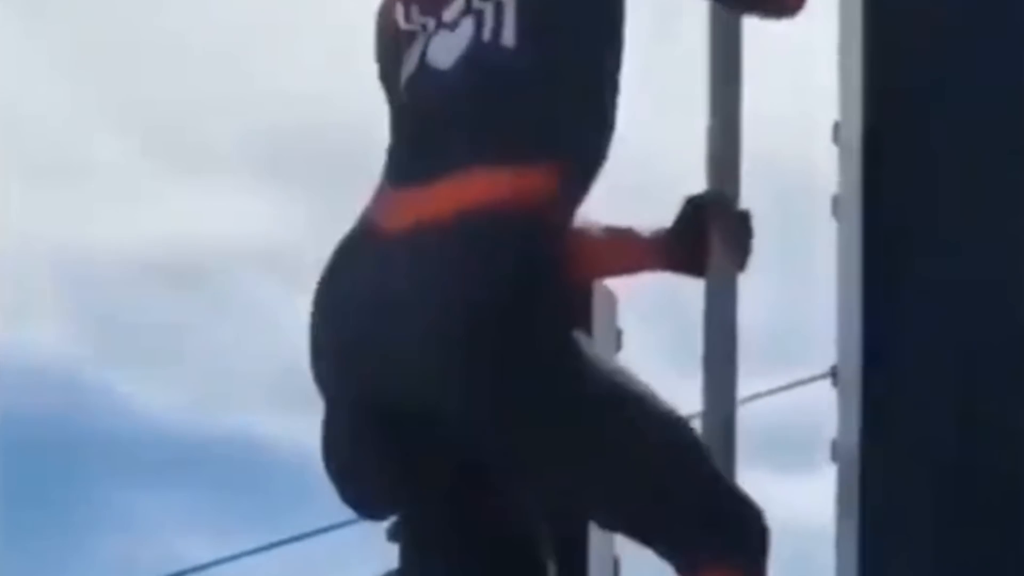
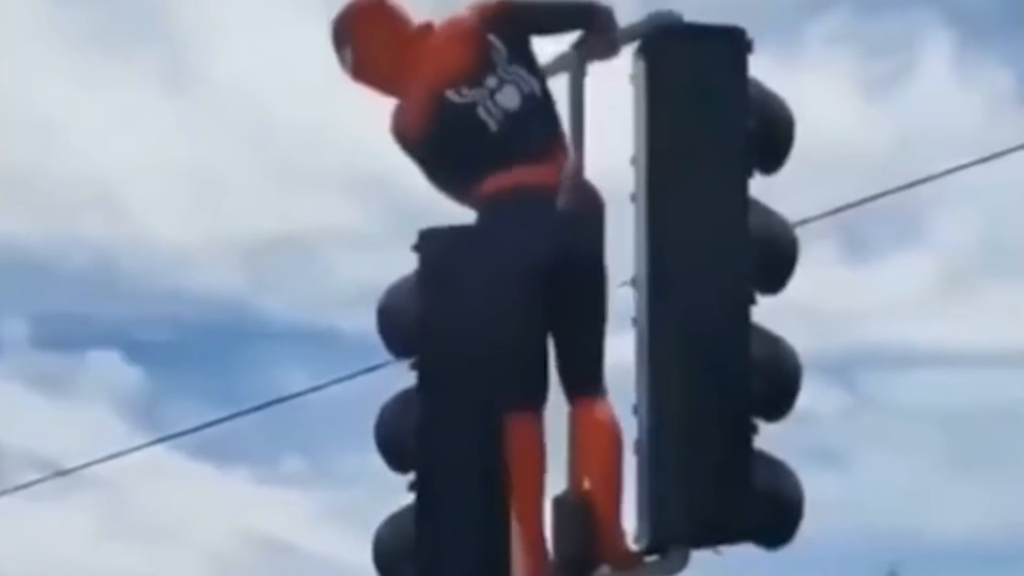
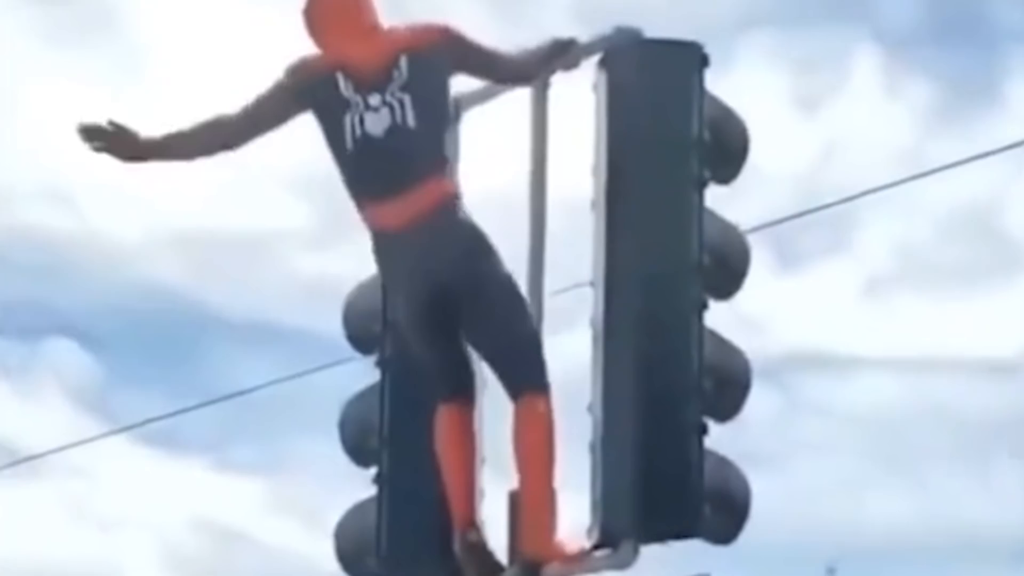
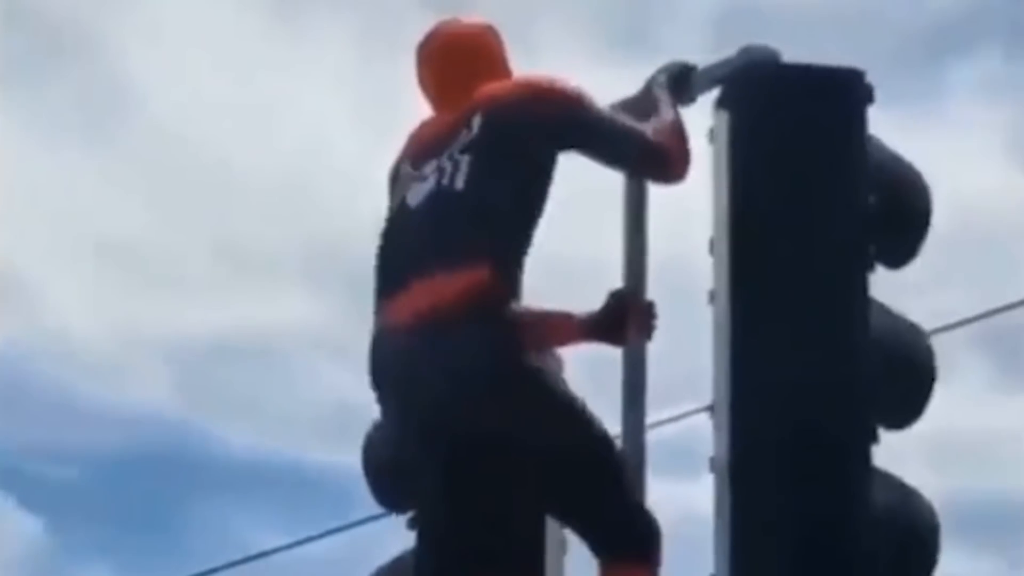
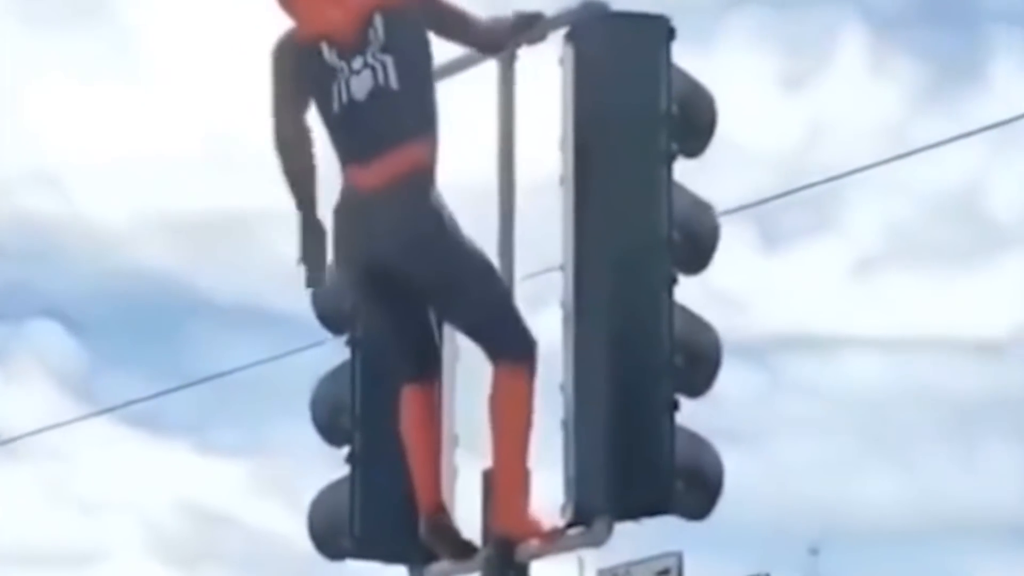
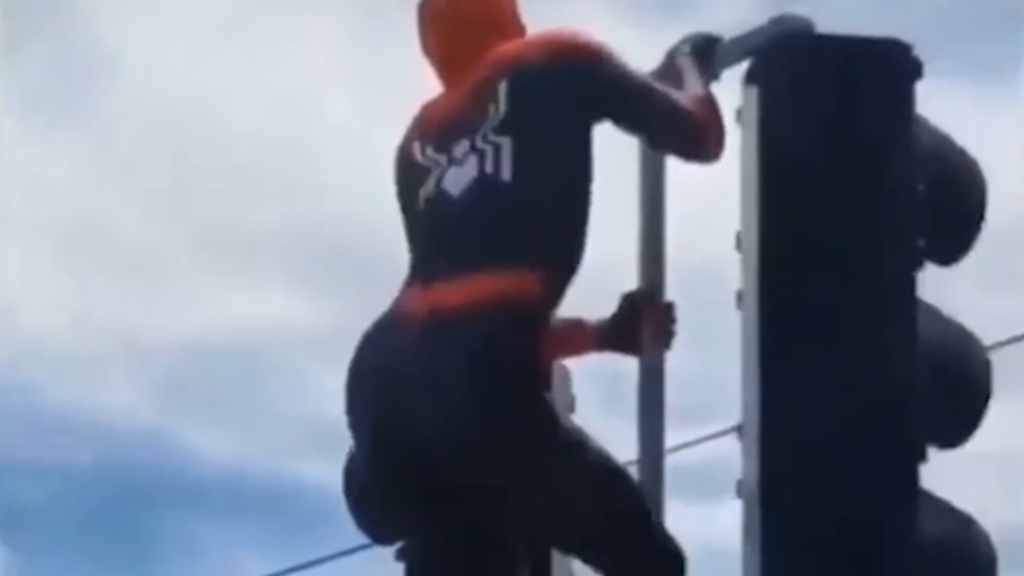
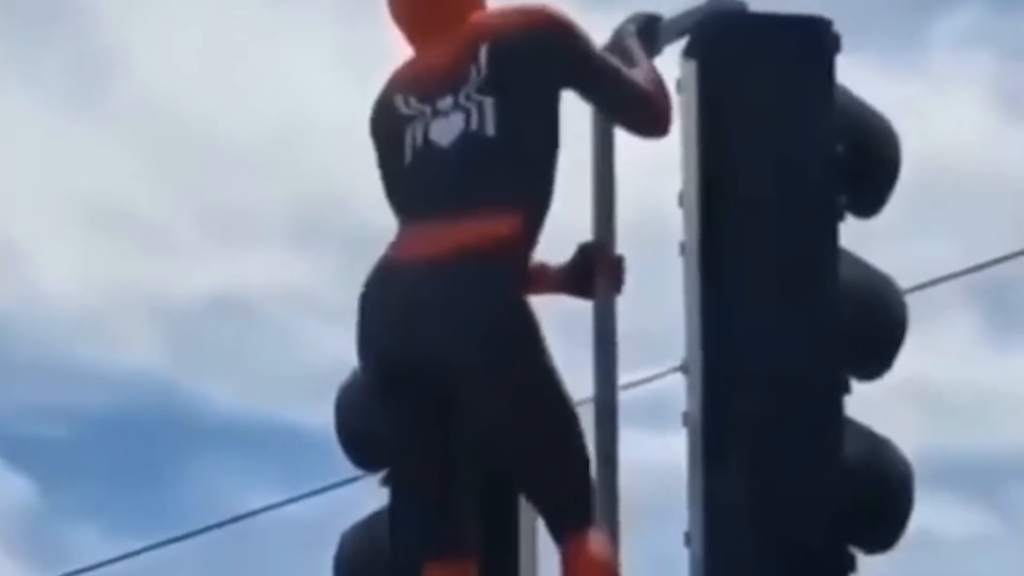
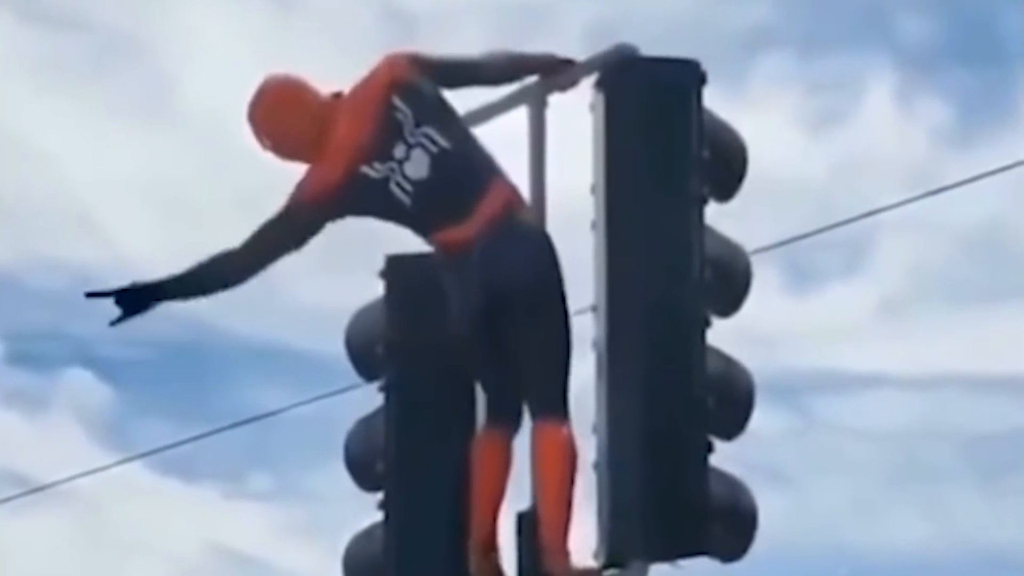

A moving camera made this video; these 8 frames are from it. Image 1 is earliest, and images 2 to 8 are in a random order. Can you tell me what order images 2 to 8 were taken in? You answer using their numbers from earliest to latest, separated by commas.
6, 4, 7, 2, 8, 5, 3
